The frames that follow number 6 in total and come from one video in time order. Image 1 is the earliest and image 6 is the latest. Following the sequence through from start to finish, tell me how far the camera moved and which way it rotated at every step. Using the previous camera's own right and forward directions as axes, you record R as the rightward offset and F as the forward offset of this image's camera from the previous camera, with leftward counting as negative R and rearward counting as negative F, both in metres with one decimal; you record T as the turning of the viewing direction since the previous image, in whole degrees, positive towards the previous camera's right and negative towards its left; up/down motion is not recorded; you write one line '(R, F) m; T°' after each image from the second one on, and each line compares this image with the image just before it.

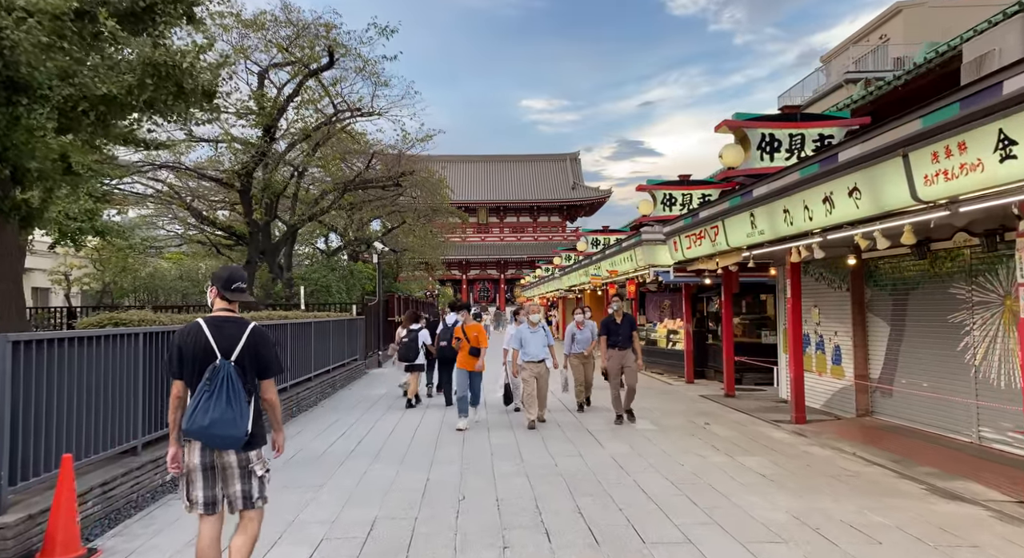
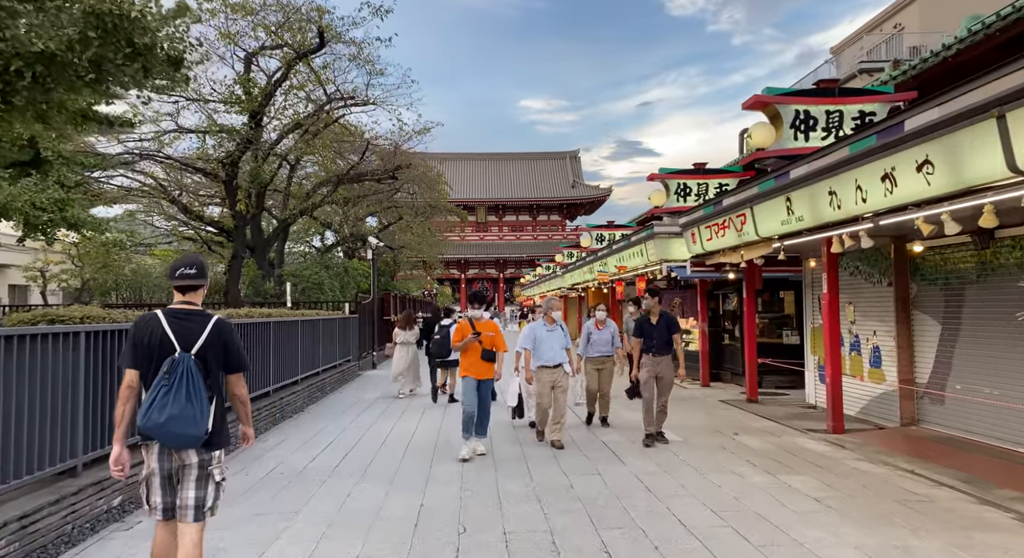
(-0.1, +0.9) m; 0°
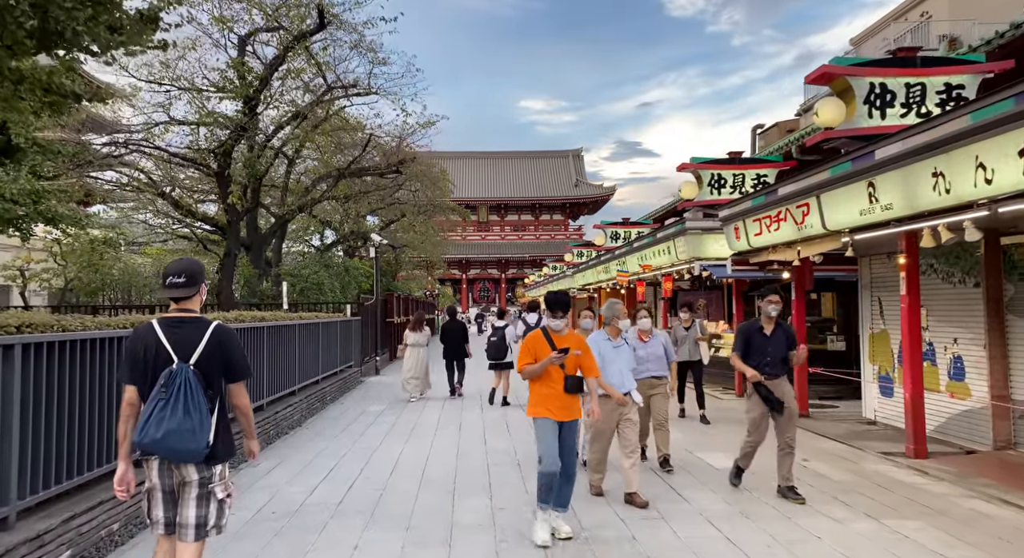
(-0.3, +1.1) m; 0°
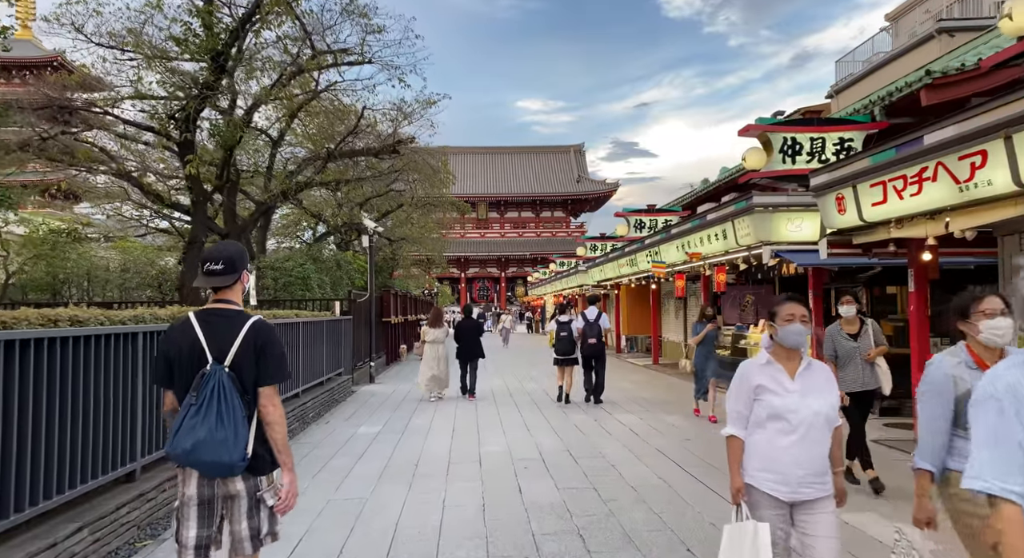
(-0.4, +2.2) m; 0°
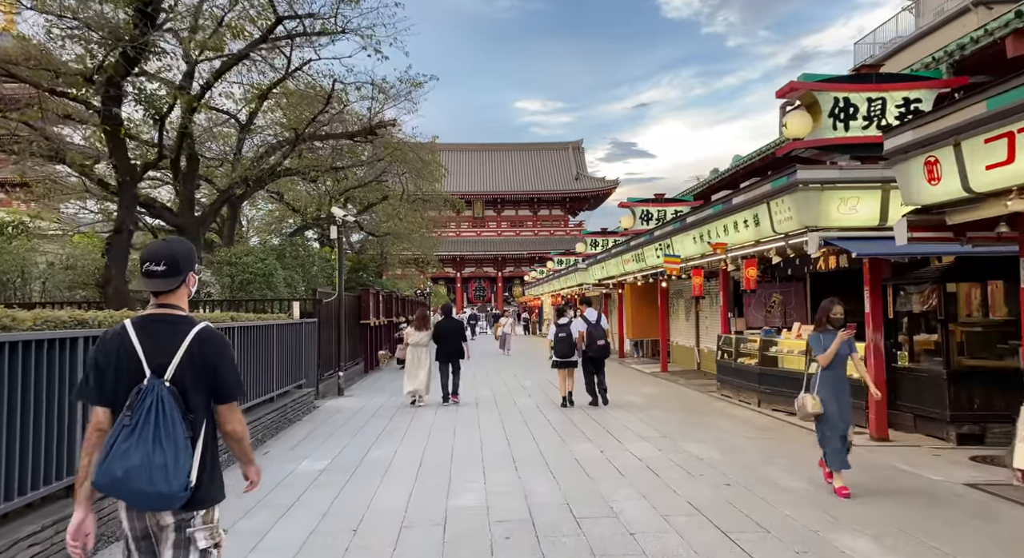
(+0.2, +1.8) m; 0°
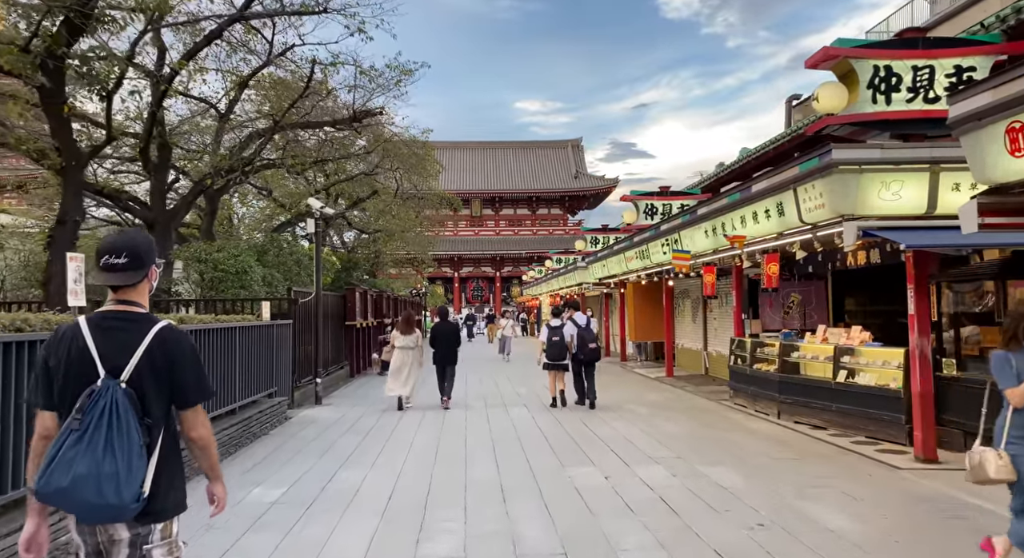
(+0.1, +1.0) m; 0°
